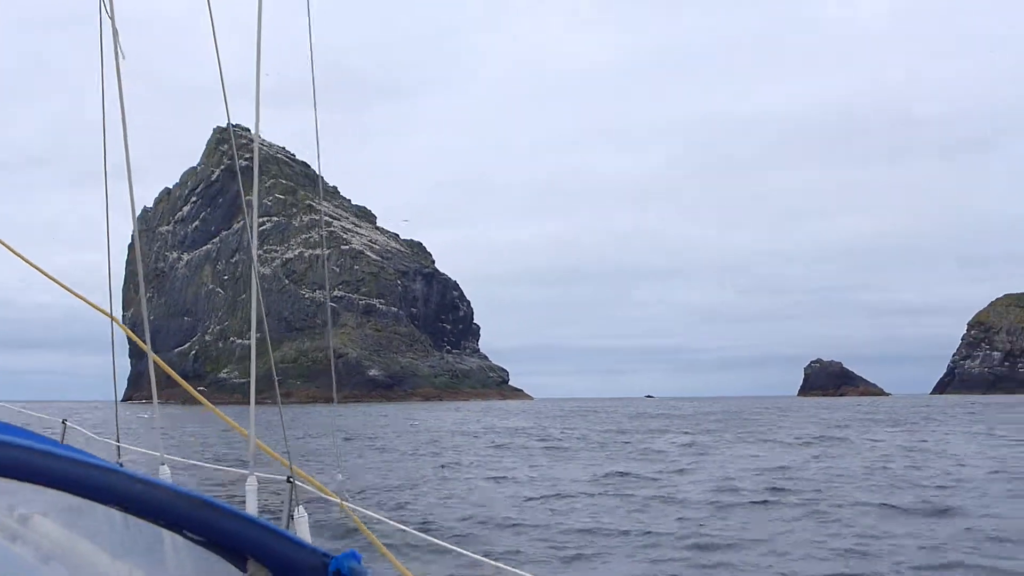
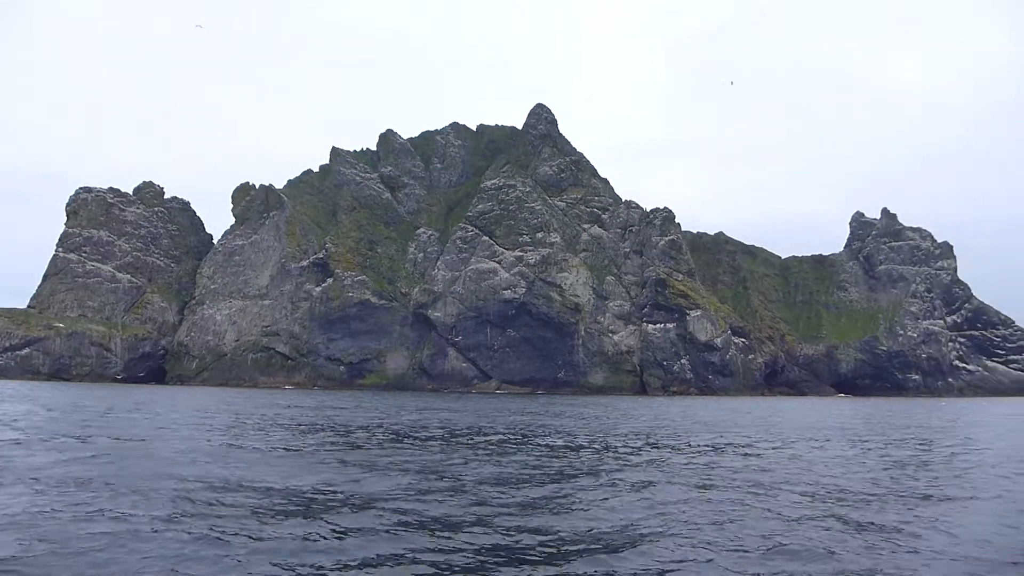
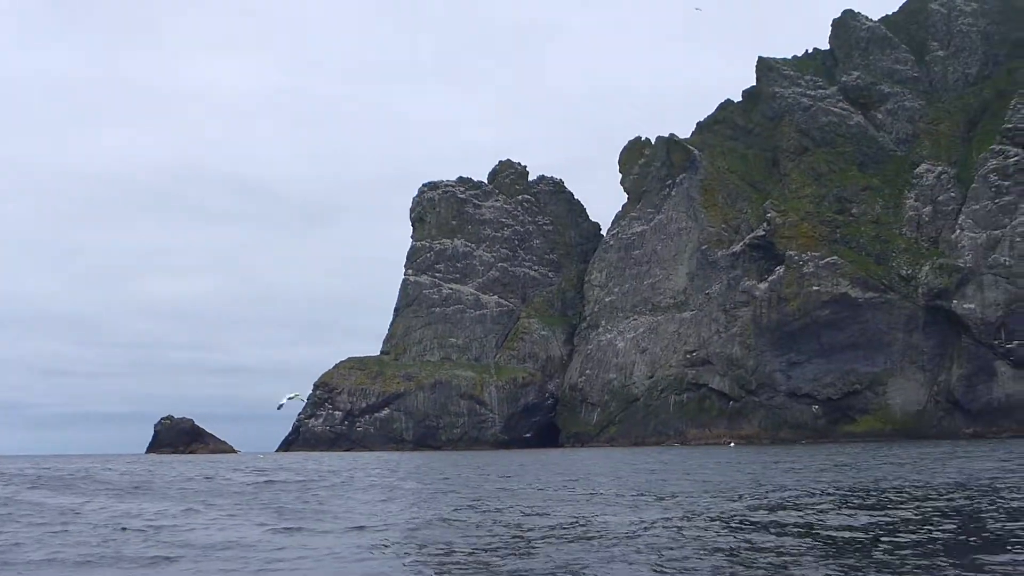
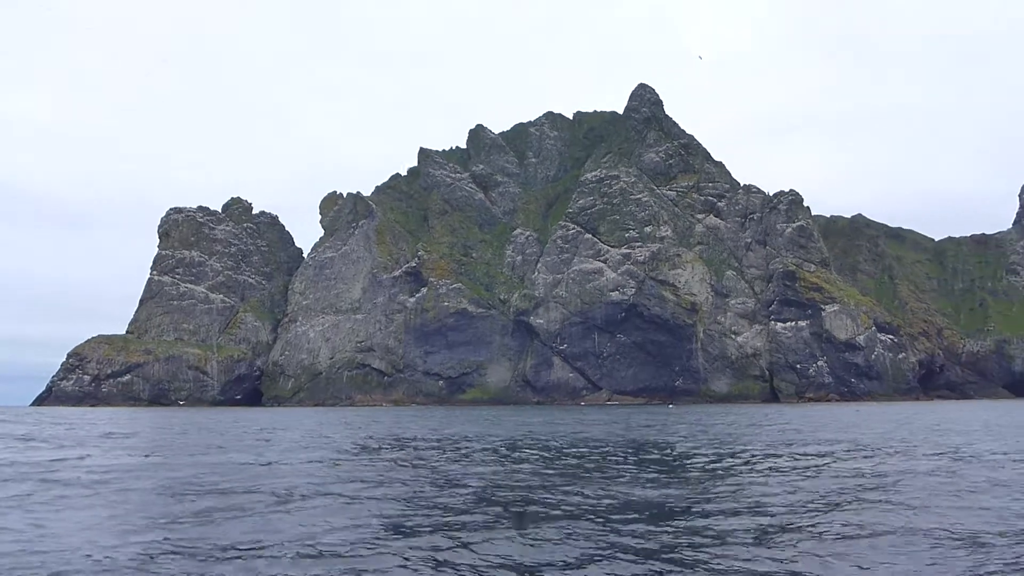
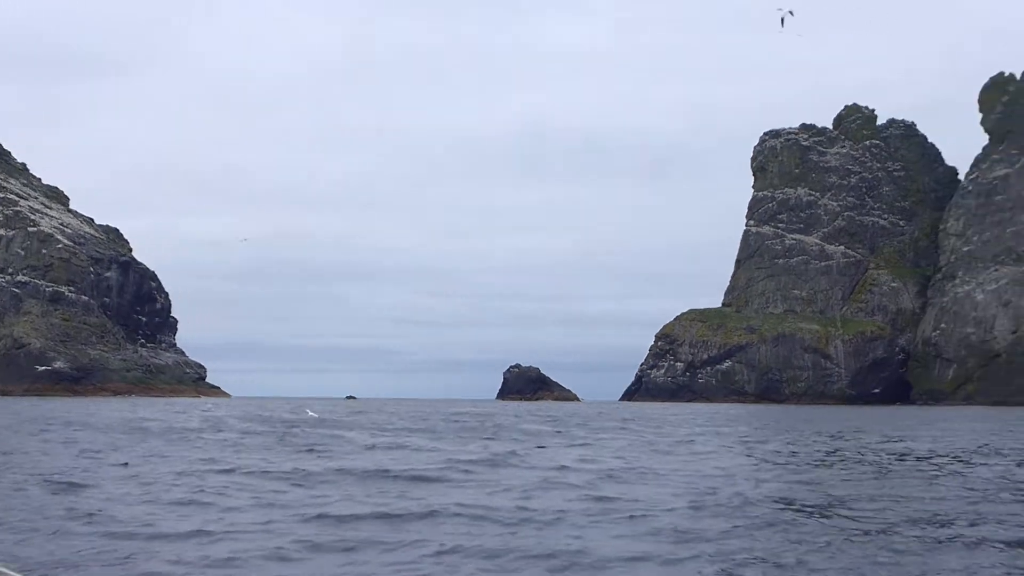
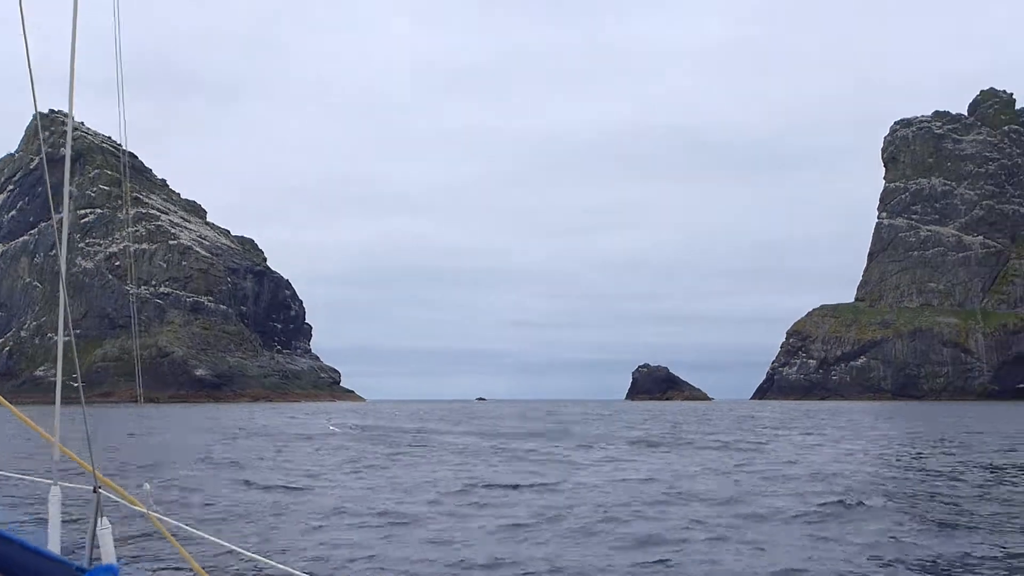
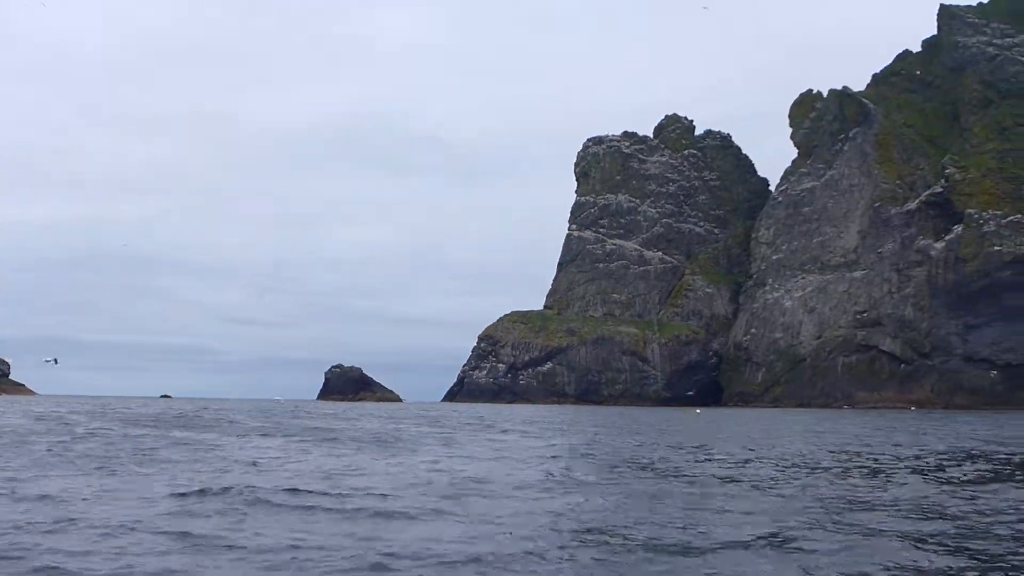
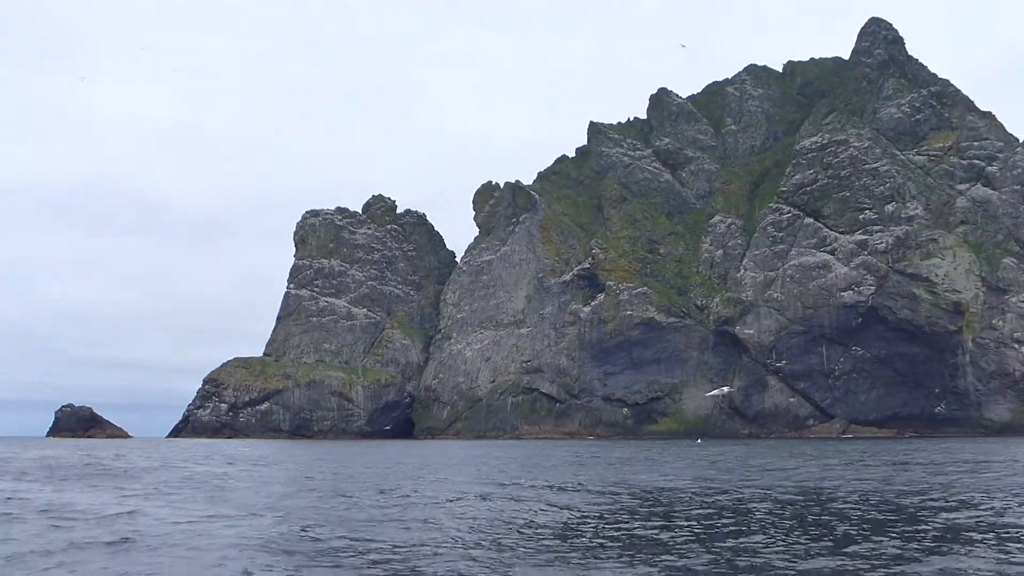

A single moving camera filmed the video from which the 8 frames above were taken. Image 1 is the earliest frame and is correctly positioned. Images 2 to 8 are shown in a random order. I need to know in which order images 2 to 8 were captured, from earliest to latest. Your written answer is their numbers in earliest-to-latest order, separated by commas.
6, 5, 7, 3, 8, 4, 2
